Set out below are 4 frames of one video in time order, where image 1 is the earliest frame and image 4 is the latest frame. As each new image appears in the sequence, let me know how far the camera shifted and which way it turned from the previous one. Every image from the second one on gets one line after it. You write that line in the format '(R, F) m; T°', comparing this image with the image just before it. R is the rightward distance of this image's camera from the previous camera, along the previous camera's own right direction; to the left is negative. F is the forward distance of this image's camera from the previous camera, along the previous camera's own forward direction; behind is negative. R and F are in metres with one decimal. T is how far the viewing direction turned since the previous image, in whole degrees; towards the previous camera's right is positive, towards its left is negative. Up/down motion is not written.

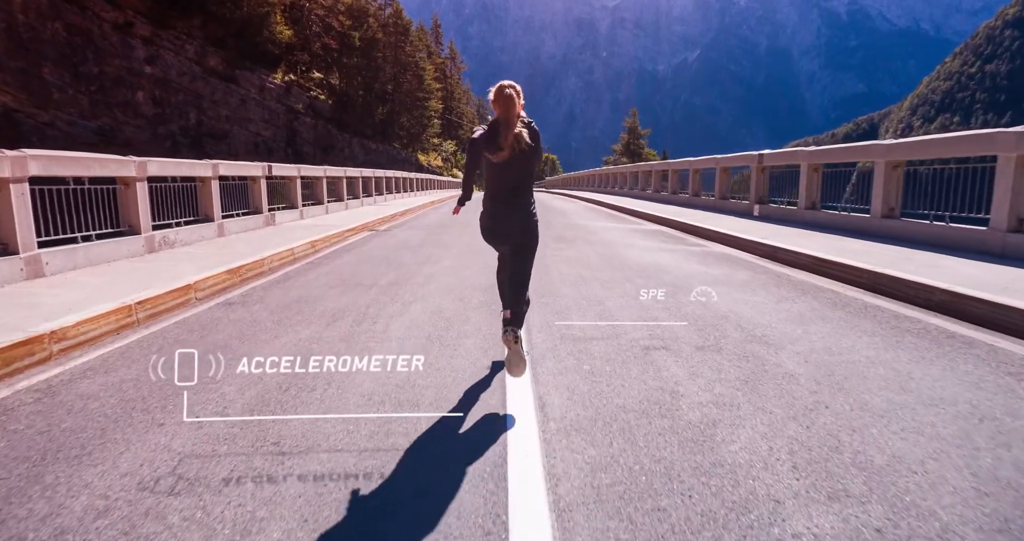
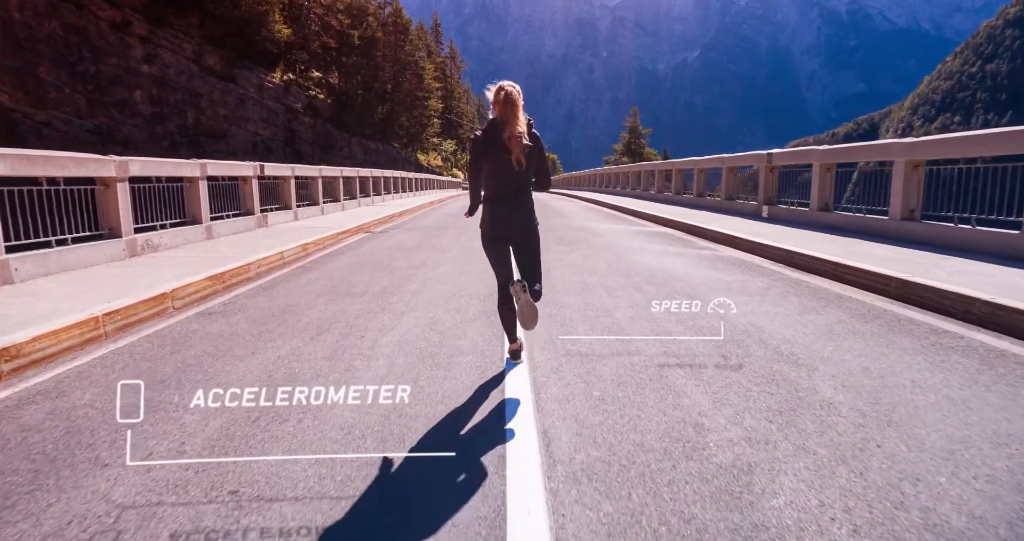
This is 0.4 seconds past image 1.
(0.0, +0.5) m; 0°
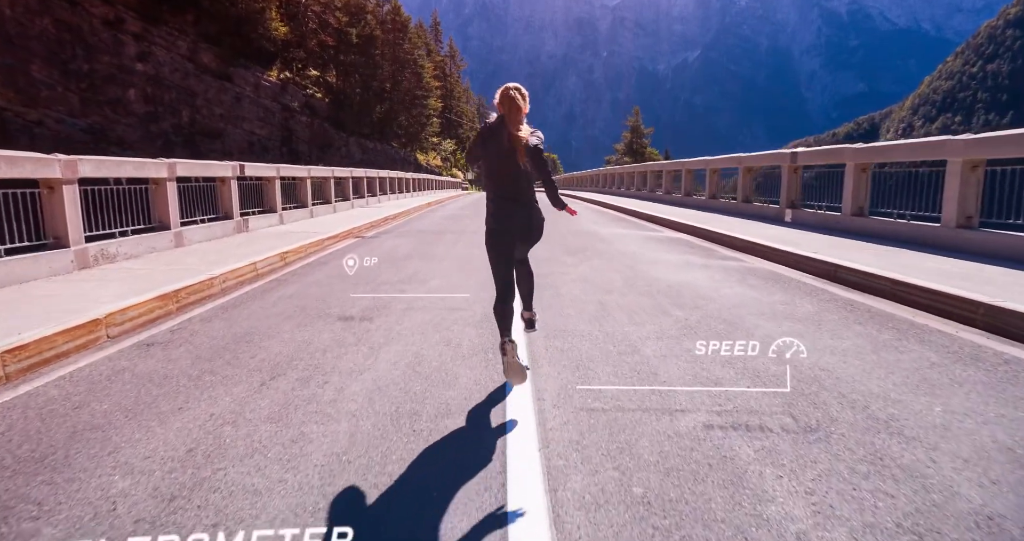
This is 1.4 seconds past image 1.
(0.0, +1.2) m; 0°
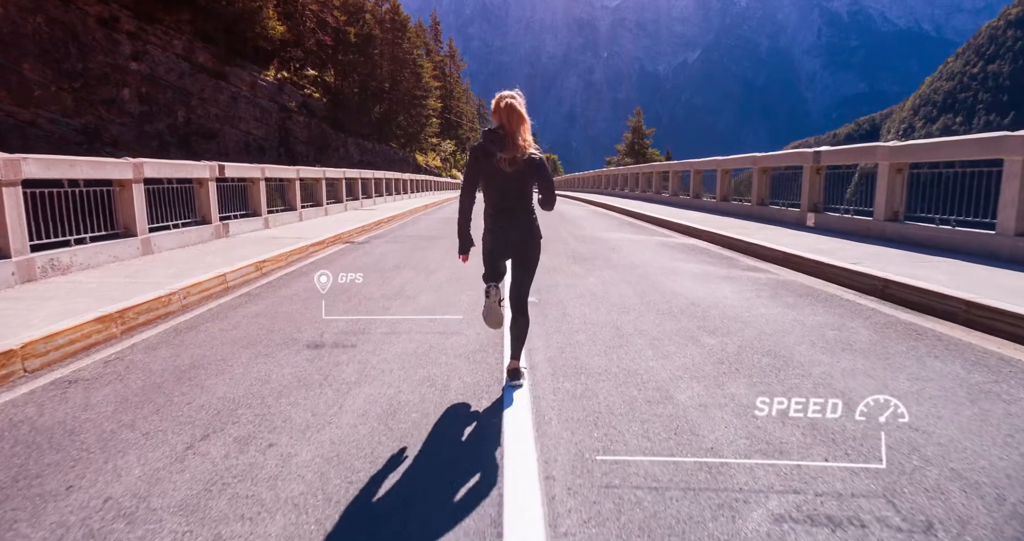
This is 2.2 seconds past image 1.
(0.0, +1.0) m; 0°
